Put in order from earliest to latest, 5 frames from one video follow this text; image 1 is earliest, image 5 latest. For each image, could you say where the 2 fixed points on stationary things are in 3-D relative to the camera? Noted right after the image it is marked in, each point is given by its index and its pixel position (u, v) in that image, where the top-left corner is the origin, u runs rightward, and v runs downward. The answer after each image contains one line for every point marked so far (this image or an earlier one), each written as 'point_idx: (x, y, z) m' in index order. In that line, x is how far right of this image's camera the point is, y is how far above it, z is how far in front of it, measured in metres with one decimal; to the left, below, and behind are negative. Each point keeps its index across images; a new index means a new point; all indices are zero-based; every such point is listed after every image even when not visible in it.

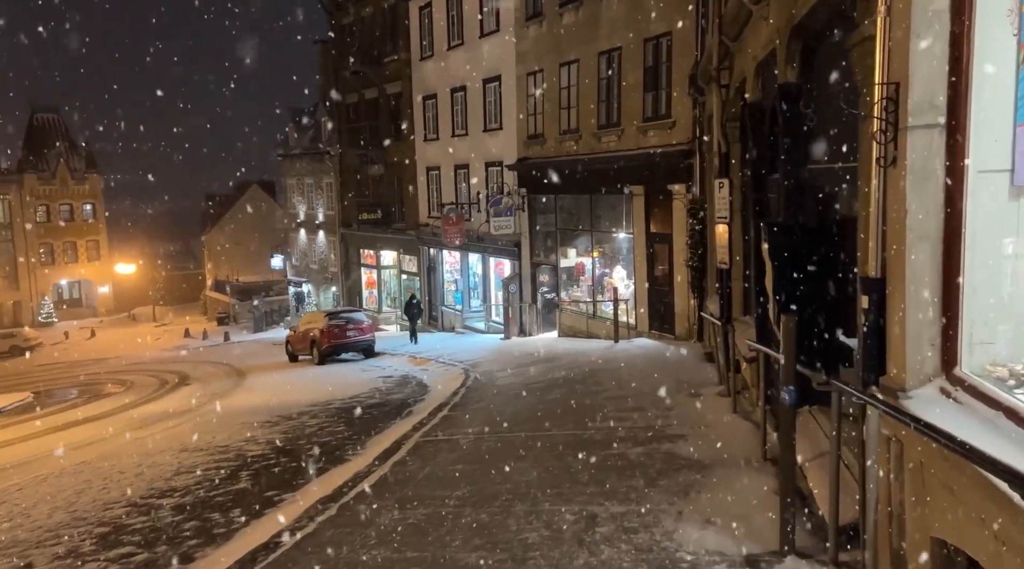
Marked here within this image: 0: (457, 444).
0: (-0.6, -1.6, +8.9) m
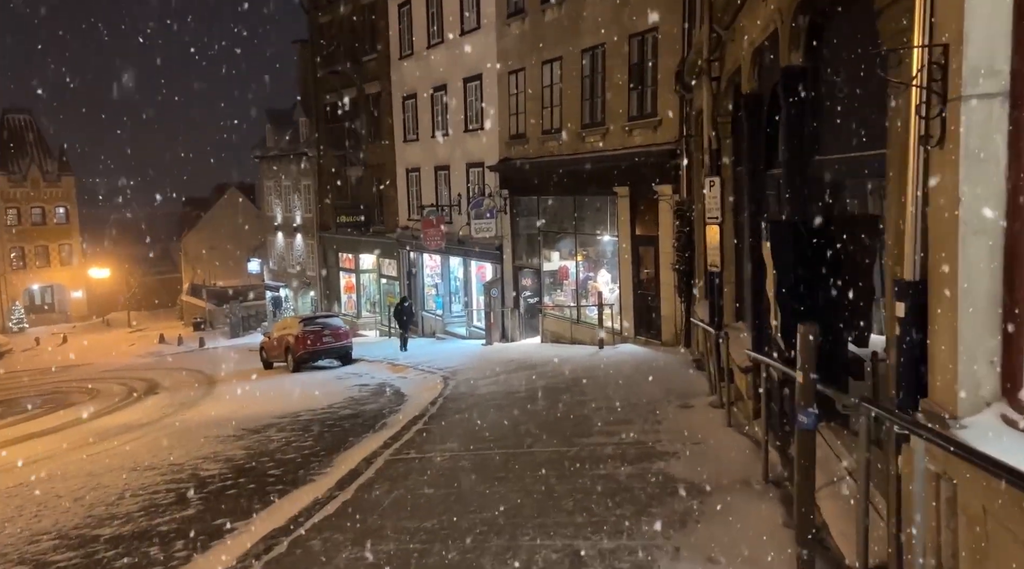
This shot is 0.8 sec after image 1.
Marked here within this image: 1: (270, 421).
0: (-0.8, -1.7, +8.2) m
1: (-3.8, -2.1, +13.6) m
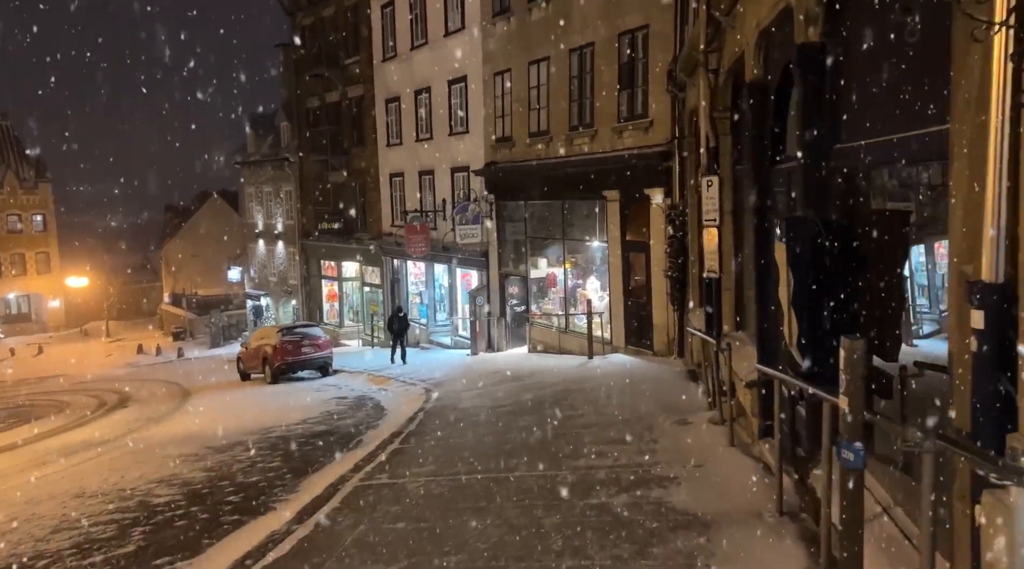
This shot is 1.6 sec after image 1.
0: (-0.9, -1.7, +7.4) m
1: (-4.0, -2.3, +12.8) m
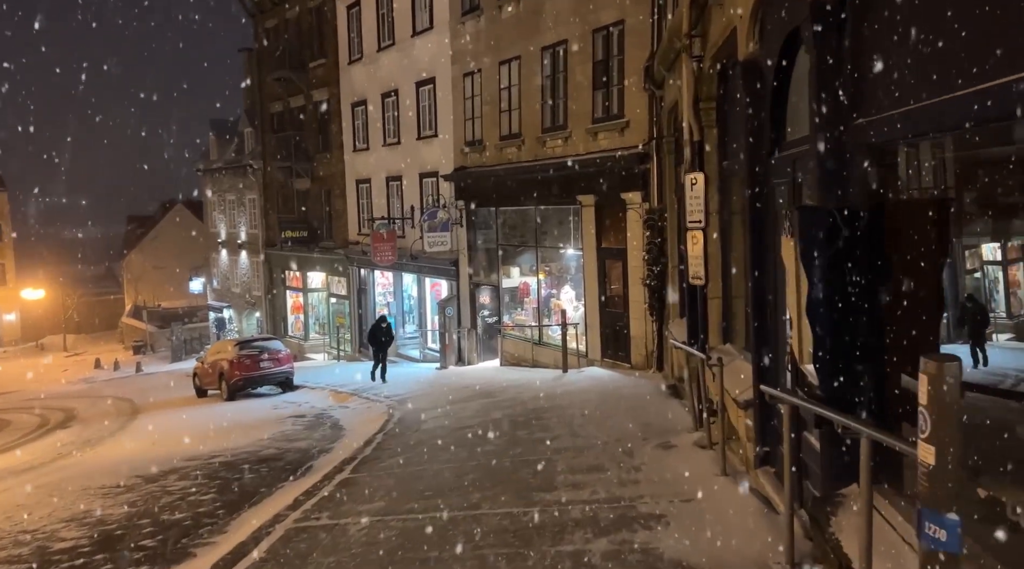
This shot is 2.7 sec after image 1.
0: (-1.2, -1.8, +6.3) m
1: (-4.5, -2.4, +11.5) m
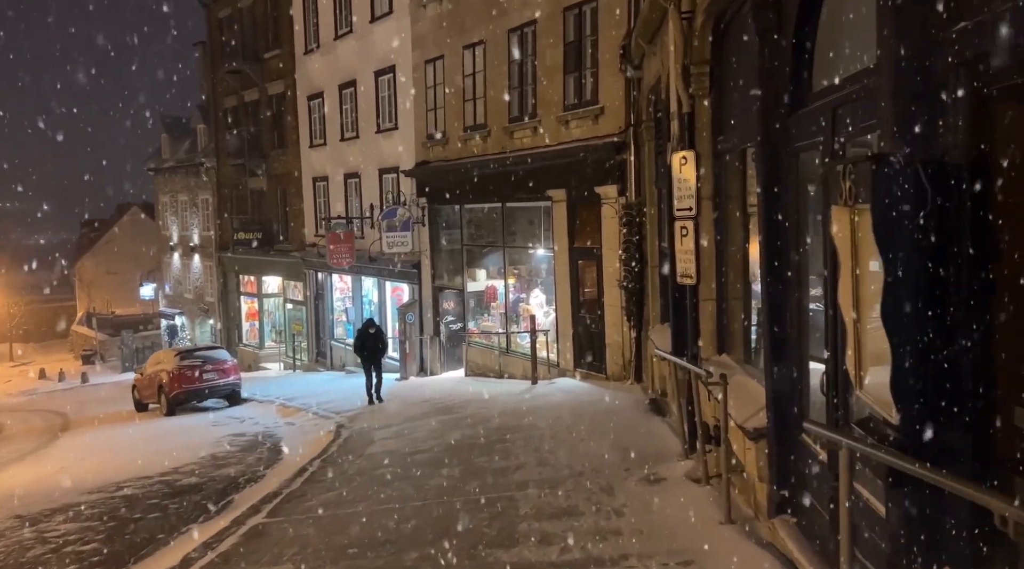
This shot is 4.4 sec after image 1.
0: (-1.5, -1.8, +4.6) m
1: (-5.0, -2.4, +9.8) m
